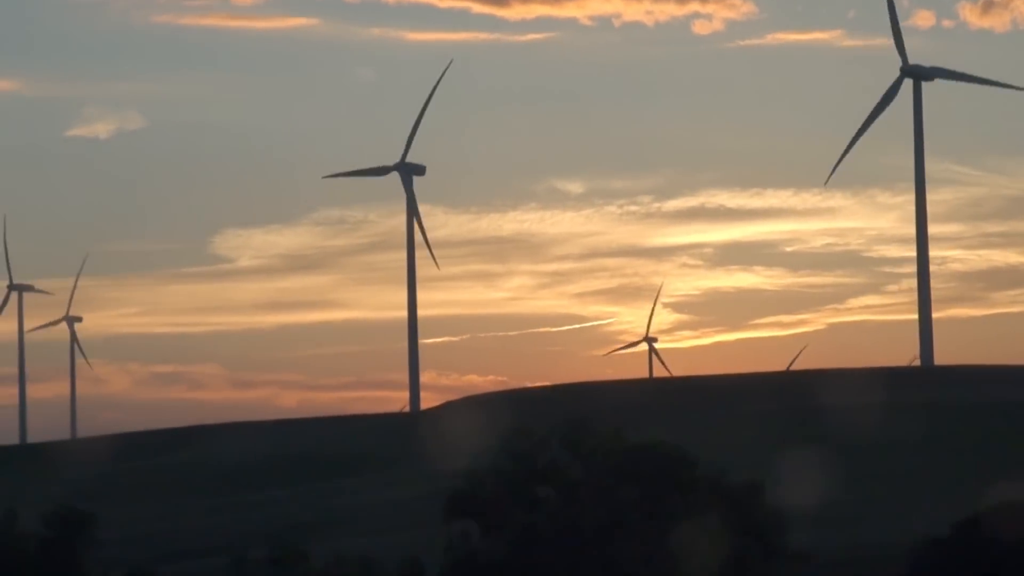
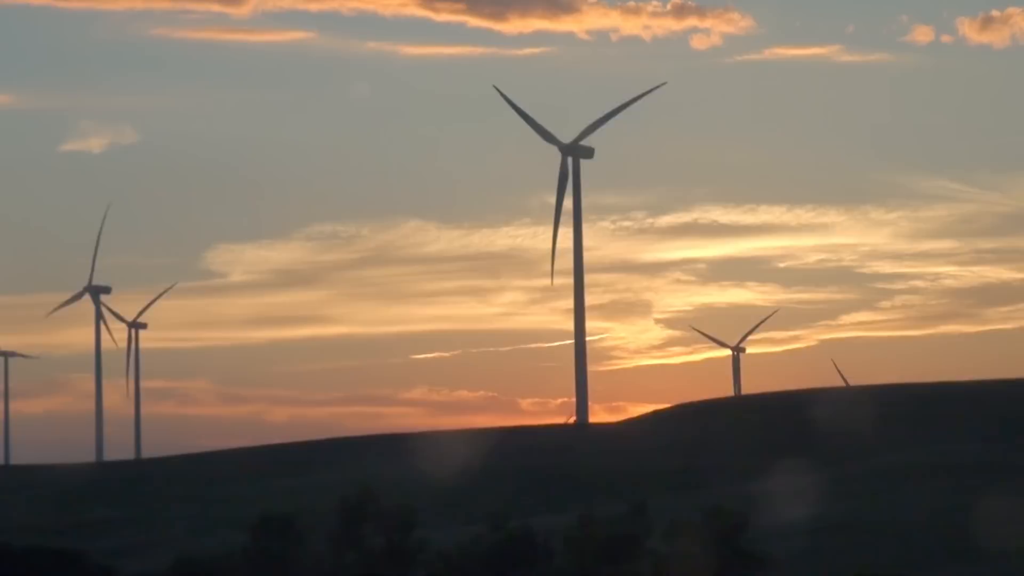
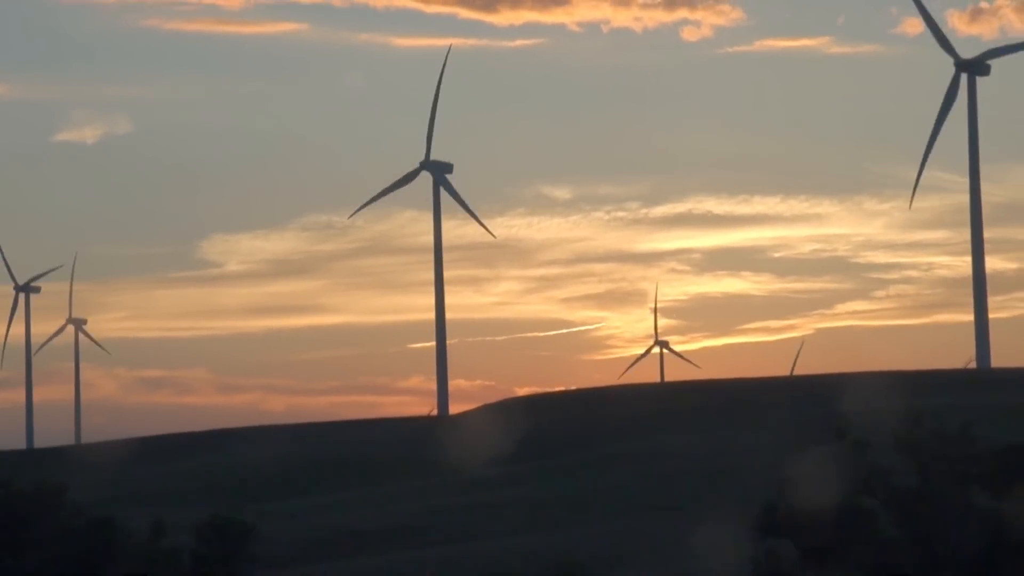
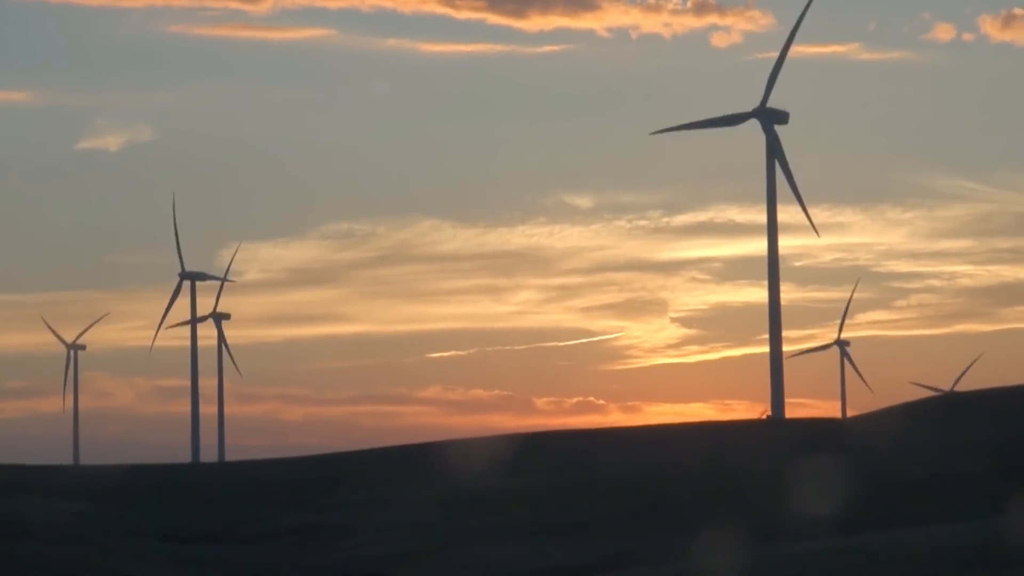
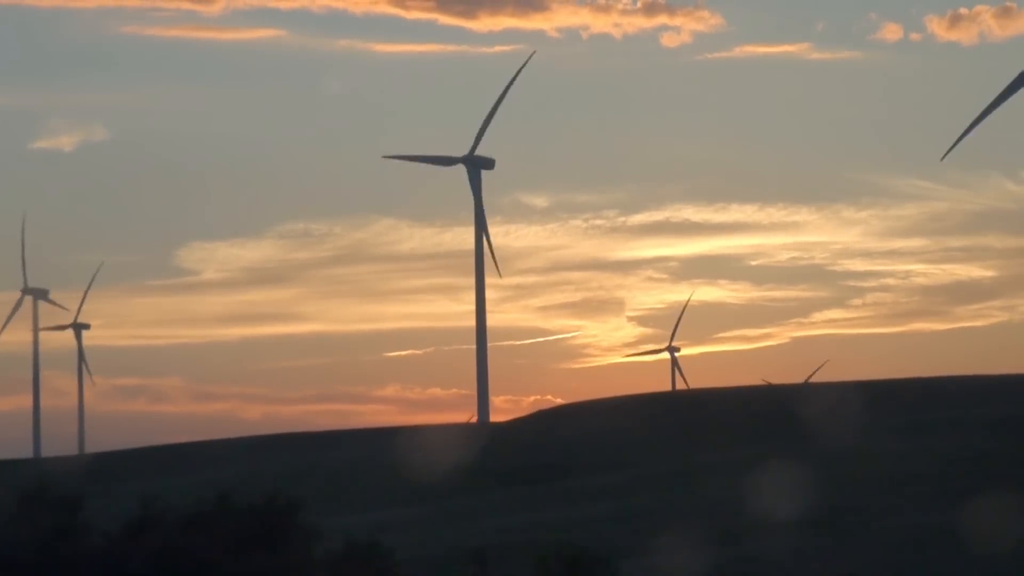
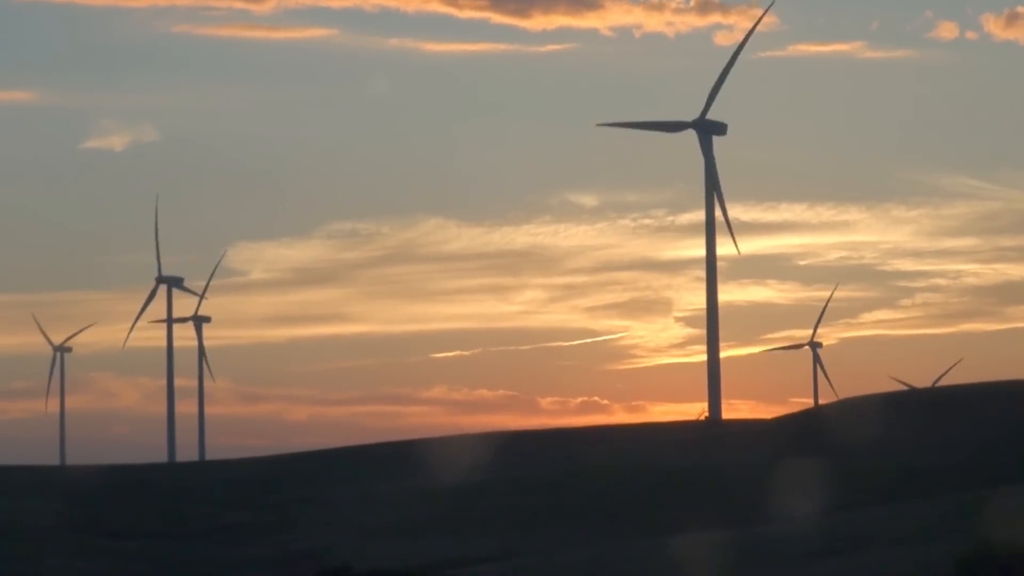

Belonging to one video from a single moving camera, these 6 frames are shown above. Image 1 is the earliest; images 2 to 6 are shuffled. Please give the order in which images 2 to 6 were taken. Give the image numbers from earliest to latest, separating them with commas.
3, 5, 2, 6, 4
